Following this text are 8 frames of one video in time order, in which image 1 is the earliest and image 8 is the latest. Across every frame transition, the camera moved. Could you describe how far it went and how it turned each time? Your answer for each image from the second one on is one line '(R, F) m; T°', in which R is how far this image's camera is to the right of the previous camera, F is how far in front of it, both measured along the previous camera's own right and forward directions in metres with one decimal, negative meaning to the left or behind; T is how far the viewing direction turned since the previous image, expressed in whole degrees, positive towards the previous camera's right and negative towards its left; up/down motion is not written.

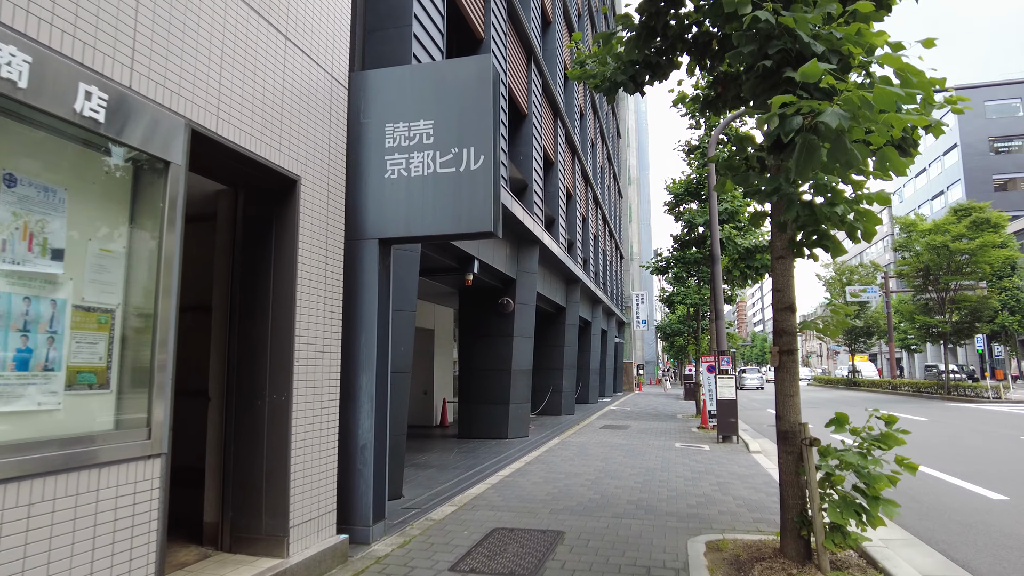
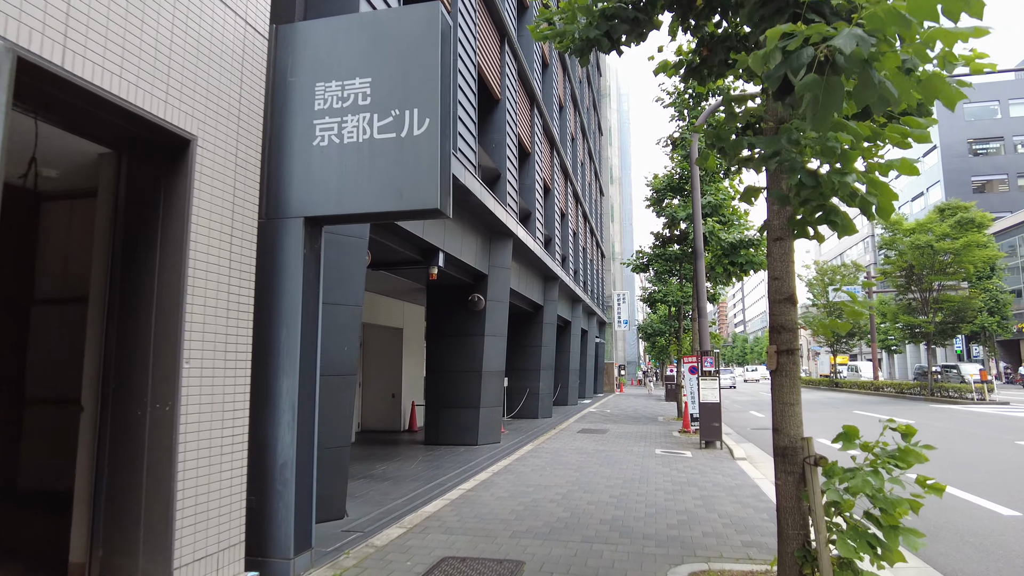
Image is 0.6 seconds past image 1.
(+0.2, +0.8) m; +1°
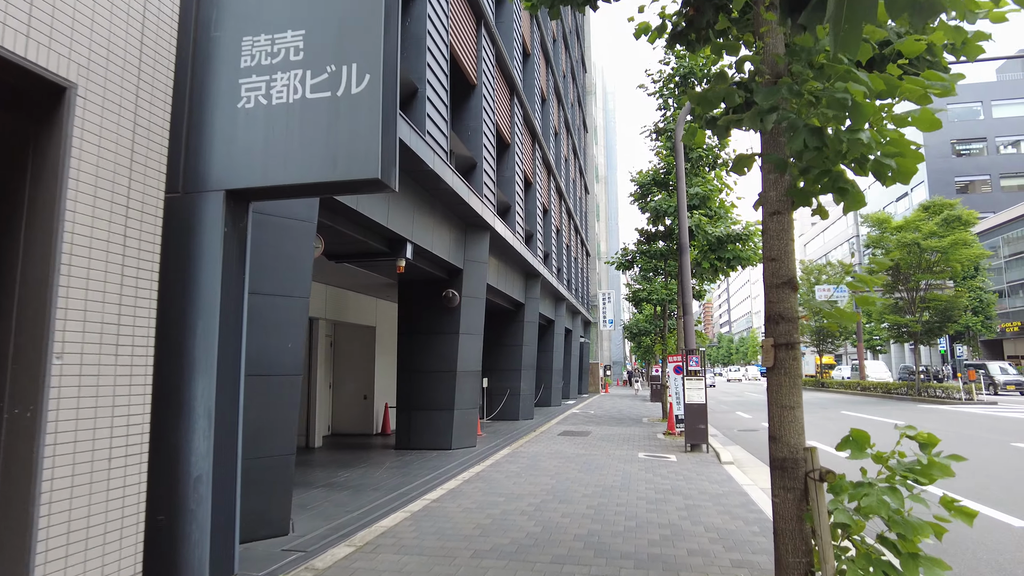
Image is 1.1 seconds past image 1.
(+0.2, +0.7) m; +1°
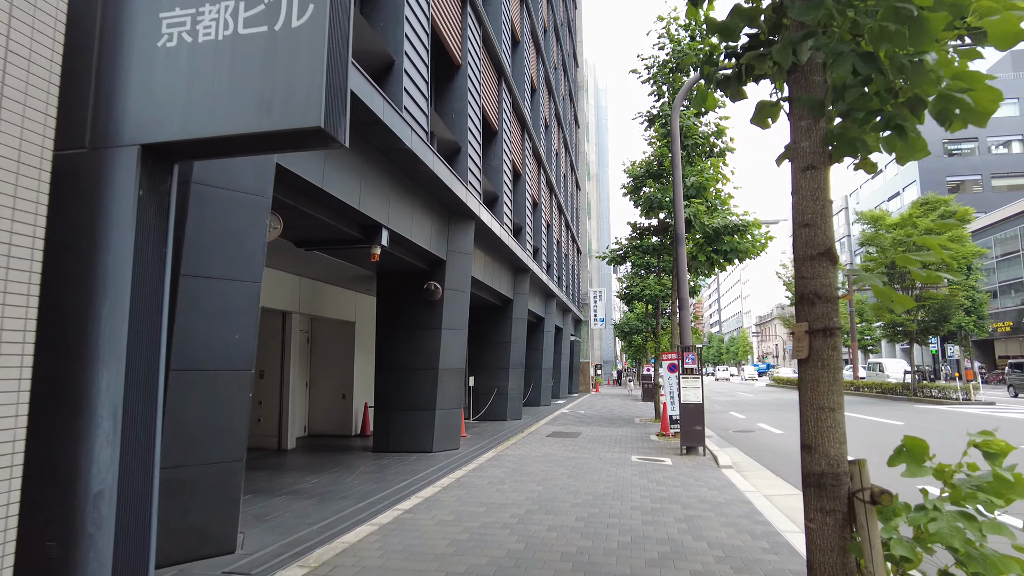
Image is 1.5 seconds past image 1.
(+0.1, +0.7) m; +1°
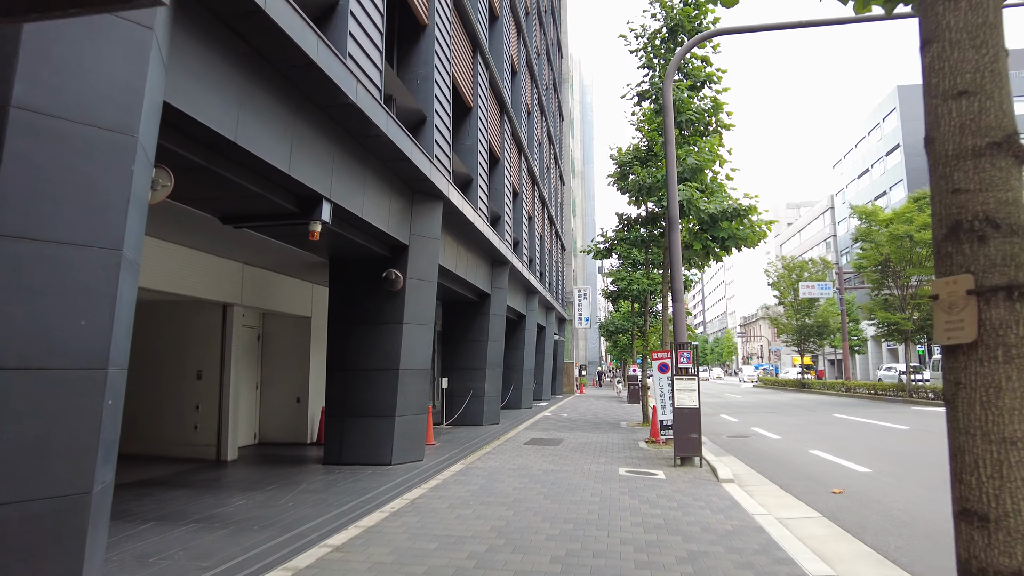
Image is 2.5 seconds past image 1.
(+0.2, +1.4) m; +1°
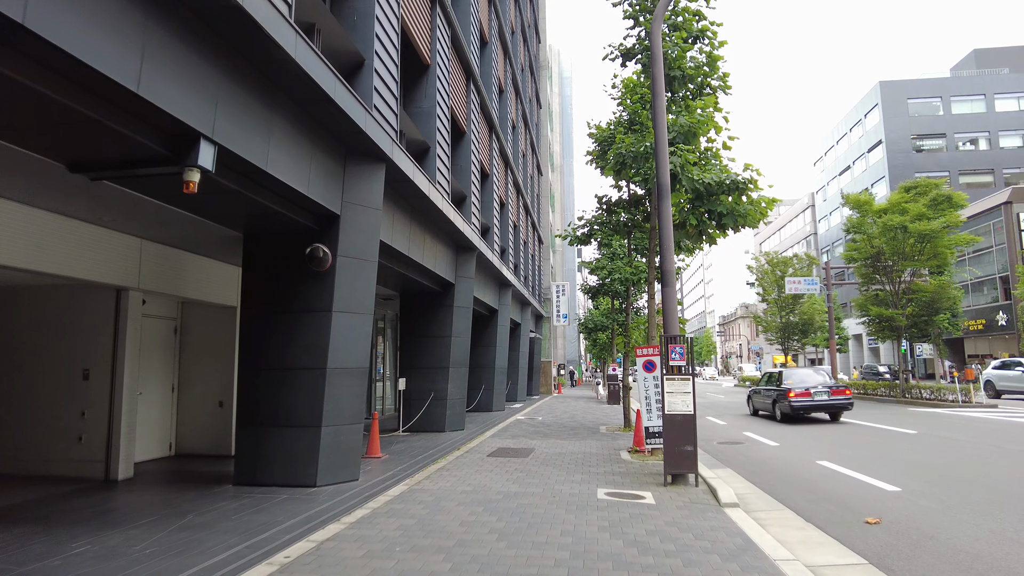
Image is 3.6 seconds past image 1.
(+0.3, +1.8) m; +2°
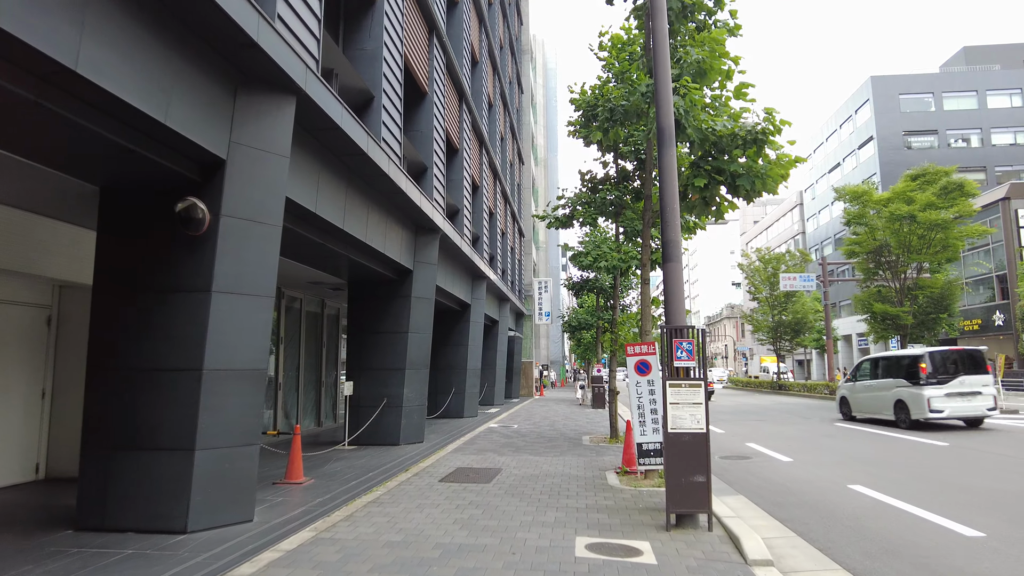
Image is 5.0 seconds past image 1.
(+0.3, +2.2) m; +1°
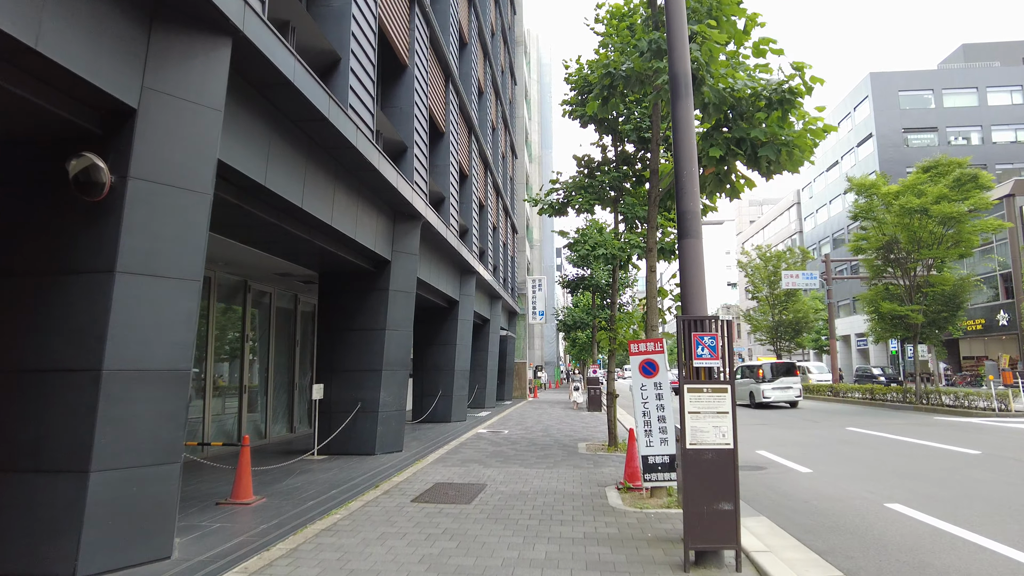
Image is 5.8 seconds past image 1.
(+0.1, +1.2) m; 0°
